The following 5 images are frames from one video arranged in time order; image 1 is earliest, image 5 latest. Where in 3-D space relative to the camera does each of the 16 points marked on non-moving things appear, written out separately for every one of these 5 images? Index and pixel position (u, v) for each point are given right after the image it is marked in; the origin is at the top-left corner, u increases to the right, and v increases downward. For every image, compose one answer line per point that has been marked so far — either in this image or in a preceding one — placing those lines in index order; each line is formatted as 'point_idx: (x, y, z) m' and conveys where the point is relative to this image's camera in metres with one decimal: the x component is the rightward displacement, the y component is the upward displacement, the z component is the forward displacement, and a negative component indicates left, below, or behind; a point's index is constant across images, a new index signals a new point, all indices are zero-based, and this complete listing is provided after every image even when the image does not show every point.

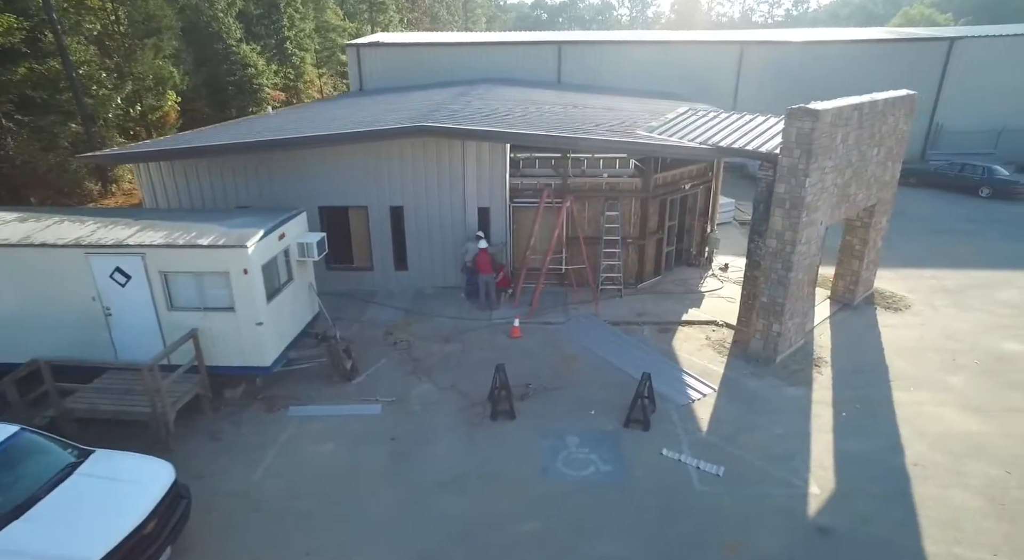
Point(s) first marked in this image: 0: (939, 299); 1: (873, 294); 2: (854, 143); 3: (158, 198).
0: (+8.9, -0.4, +12.4) m
1: (+7.6, -0.3, +12.6) m
2: (+5.6, +2.2, +9.7) m
3: (-7.6, +1.7, +12.7) m
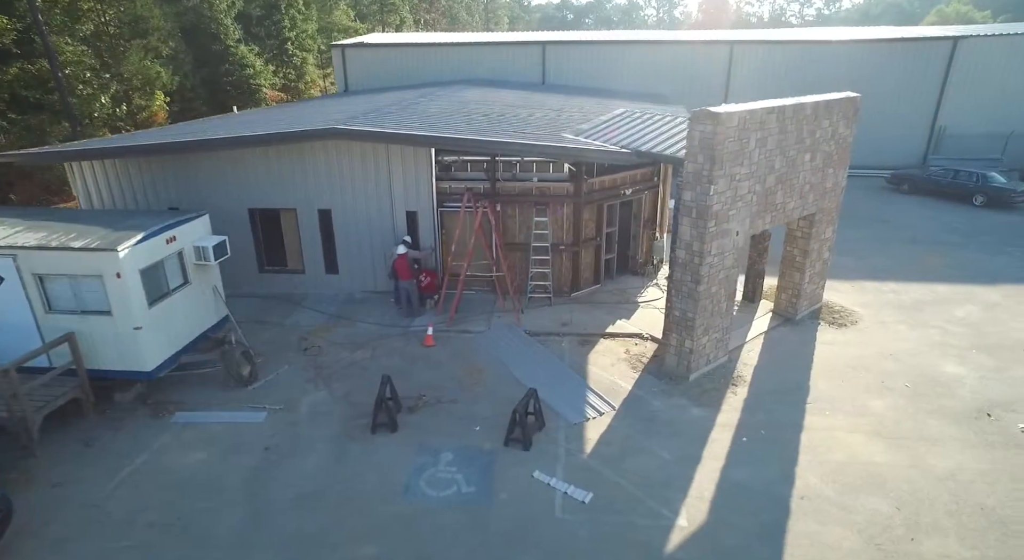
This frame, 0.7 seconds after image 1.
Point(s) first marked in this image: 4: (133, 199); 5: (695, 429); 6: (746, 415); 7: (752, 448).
0: (+7.4, -0.7, +11.7) m
1: (+6.2, -0.6, +11.9) m
2: (+4.0, +2.0, +9.2) m
3: (-9.0, +1.7, +12.7) m
4: (-8.1, +1.7, +12.6) m
5: (+2.6, -2.1, +8.4) m
6: (+3.4, -2.0, +8.7) m
7: (+3.2, -2.2, +8.0) m
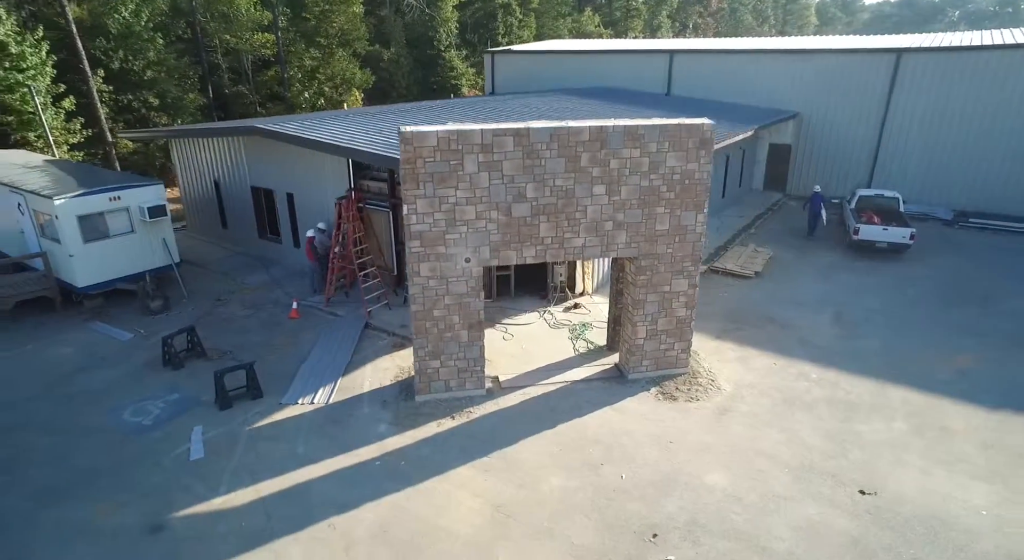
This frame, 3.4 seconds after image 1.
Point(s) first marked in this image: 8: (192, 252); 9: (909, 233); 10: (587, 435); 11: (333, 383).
0: (+3.8, -1.9, +9.2) m
1: (+2.8, -1.6, +9.9) m
2: (+0.1, +1.4, +8.4) m
3: (-9.7, +3.3, +17.4) m
4: (-9.0, +3.1, +17.0) m
5: (-2.2, -2.3, +8.5) m
6: (-1.3, -2.3, +8.4) m
7: (-1.9, -2.5, +7.9) m
8: (-8.7, +0.7, +16.1) m
9: (+10.0, +1.2, +15.2) m
10: (+1.1, -2.2, +8.5) m
11: (-2.9, -1.7, +9.9) m
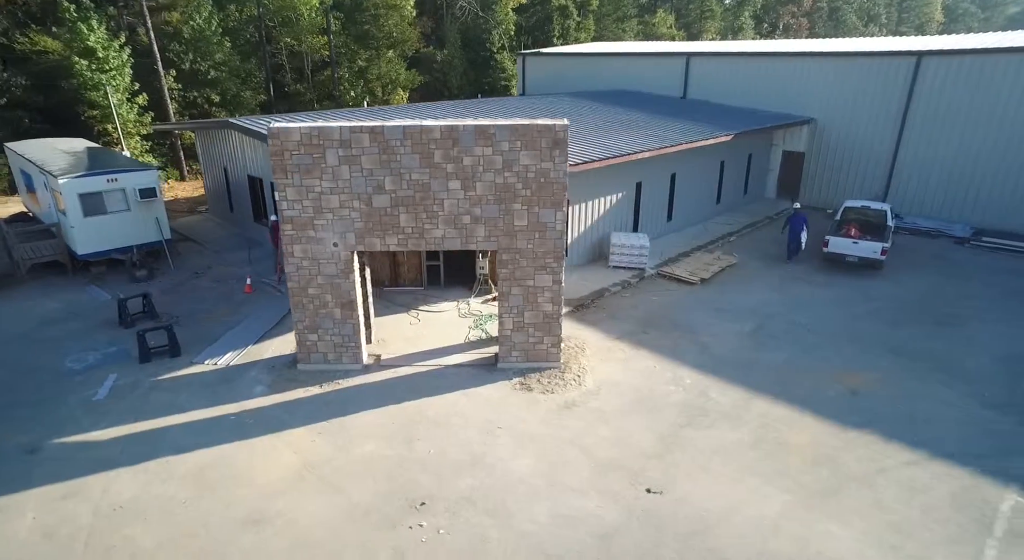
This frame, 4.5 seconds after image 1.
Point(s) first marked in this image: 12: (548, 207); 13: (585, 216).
0: (+1.5, -1.9, +9.4) m
1: (+0.6, -1.5, +10.2) m
2: (-2.0, +1.7, +9.1) m
3: (-10.1, +4.1, +19.6) m
4: (-9.5, +3.8, +19.1) m
5: (-4.5, -1.9, +9.6) m
6: (-3.7, -2.0, +9.4) m
7: (-4.3, -2.2, +8.9) m
8: (-9.5, +1.5, +18.2) m
9: (+8.8, +0.8, +14.2) m
10: (-1.3, -2.0, +9.1) m
11: (-5.0, -1.3, +11.1) m
12: (+0.6, +1.1, +9.3) m
13: (+1.8, +1.5, +14.4) m
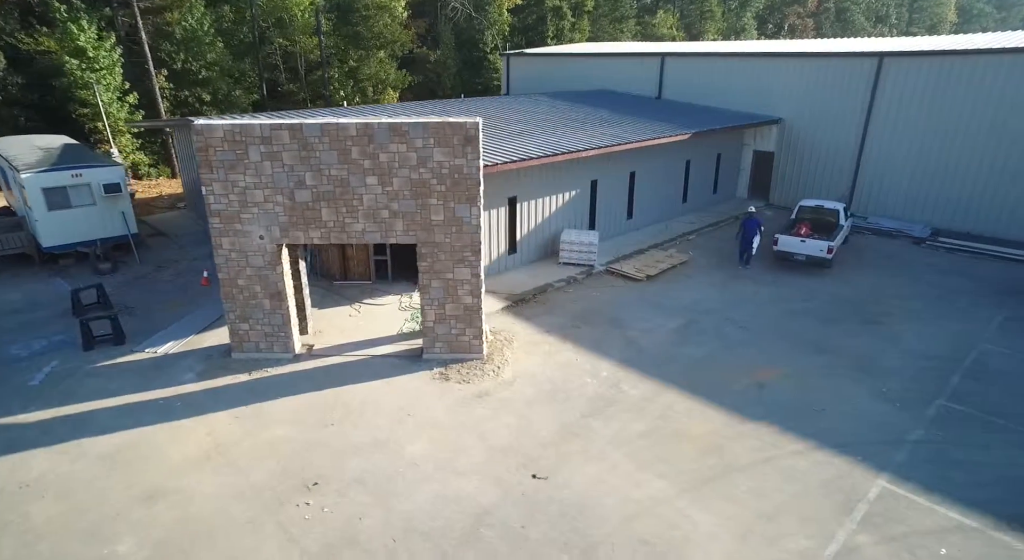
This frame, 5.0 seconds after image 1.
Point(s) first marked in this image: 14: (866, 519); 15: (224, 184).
0: (+0.1, -1.8, +9.6) m
1: (-0.7, -1.4, +10.5) m
2: (-3.4, +1.8, +9.5) m
3: (-11.2, +4.3, +20.2) m
4: (-10.6, +4.0, +19.6) m
5: (-5.9, -1.7, +10.1) m
6: (-5.0, -1.8, +9.8) m
7: (-5.7, -2.0, +9.4) m
8: (-10.6, +1.7, +18.7) m
9: (+7.6, +0.8, +14.3) m
10: (-2.7, -1.9, +9.4) m
11: (-6.3, -1.1, +11.5) m
12: (-0.8, +1.2, +9.6) m
13: (+0.6, +1.6, +14.7) m
14: (+4.1, -2.8, +7.0) m
15: (-4.6, +1.5, +9.6) m
